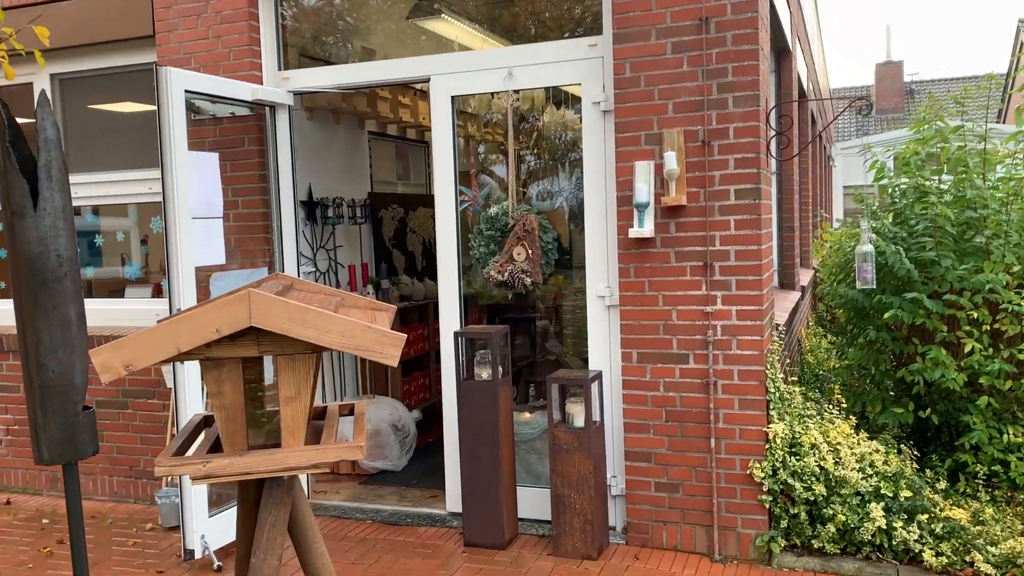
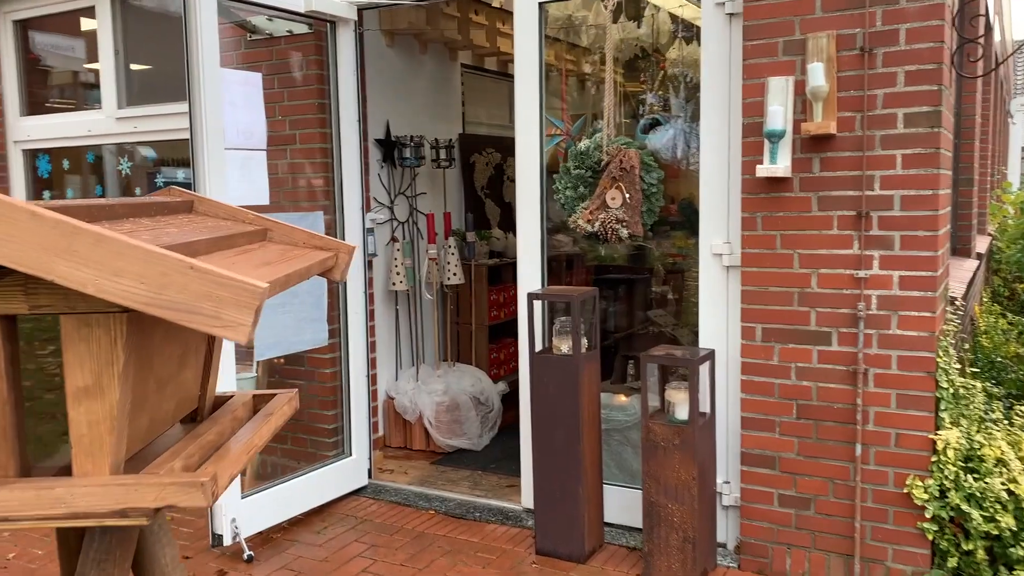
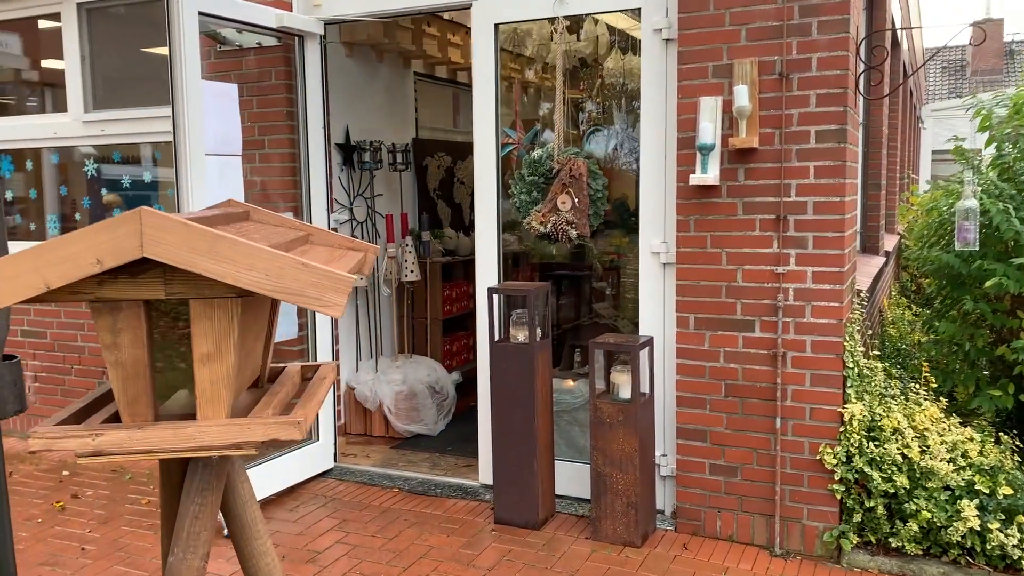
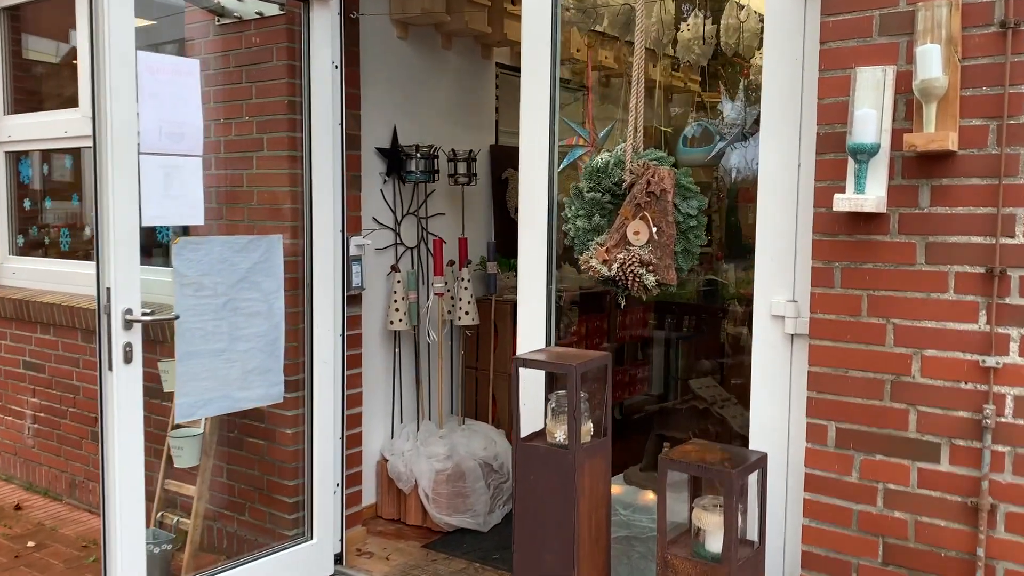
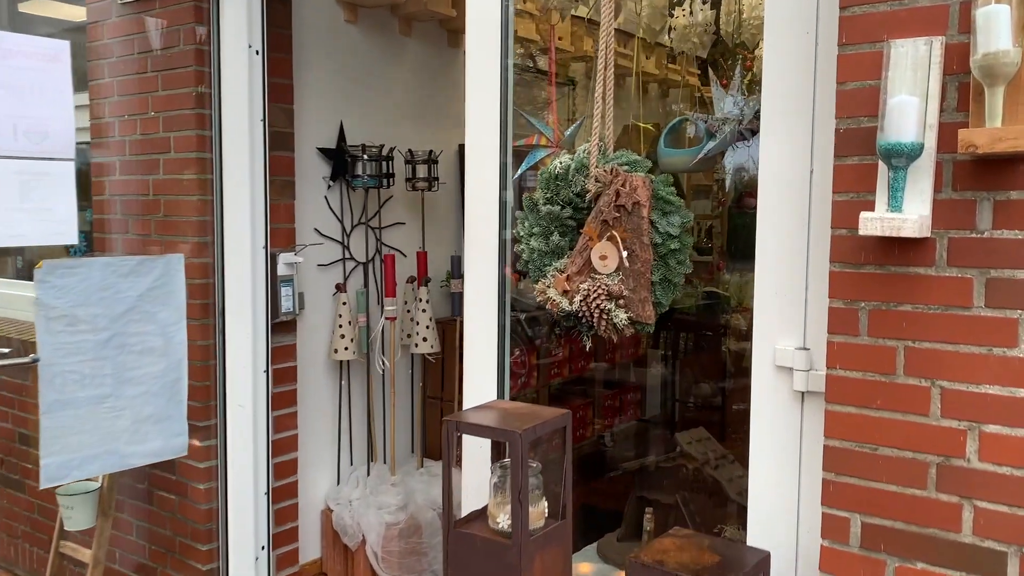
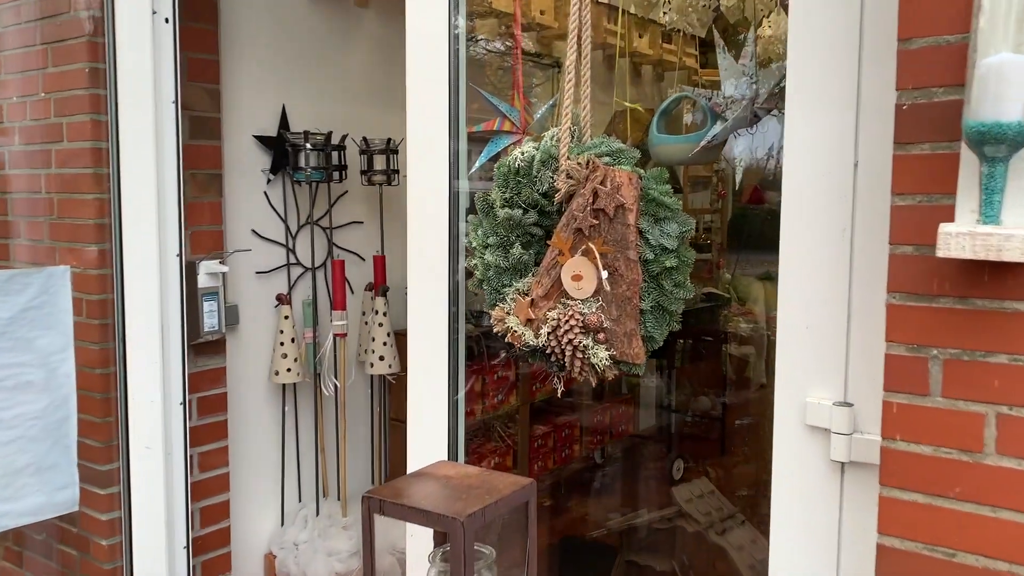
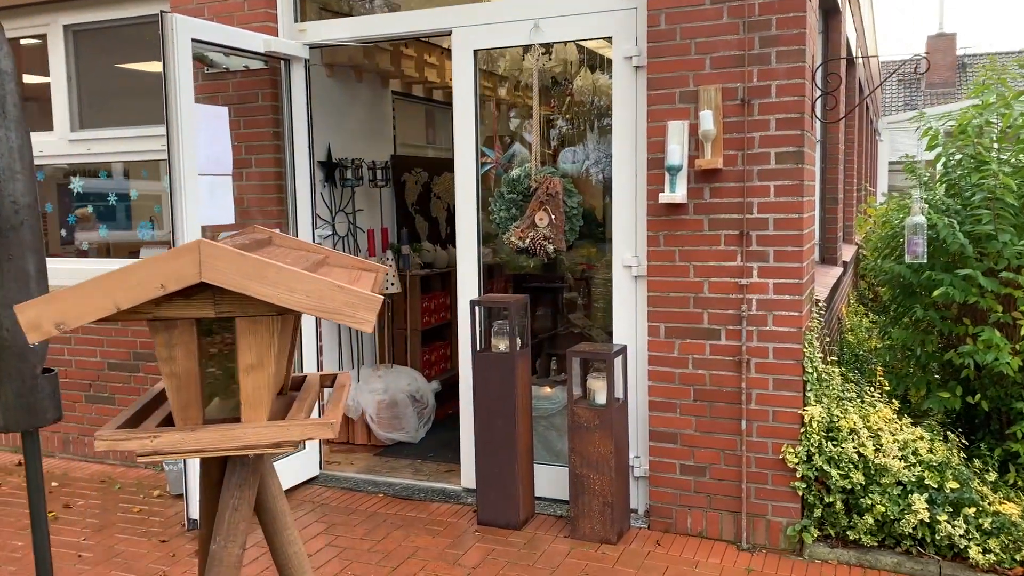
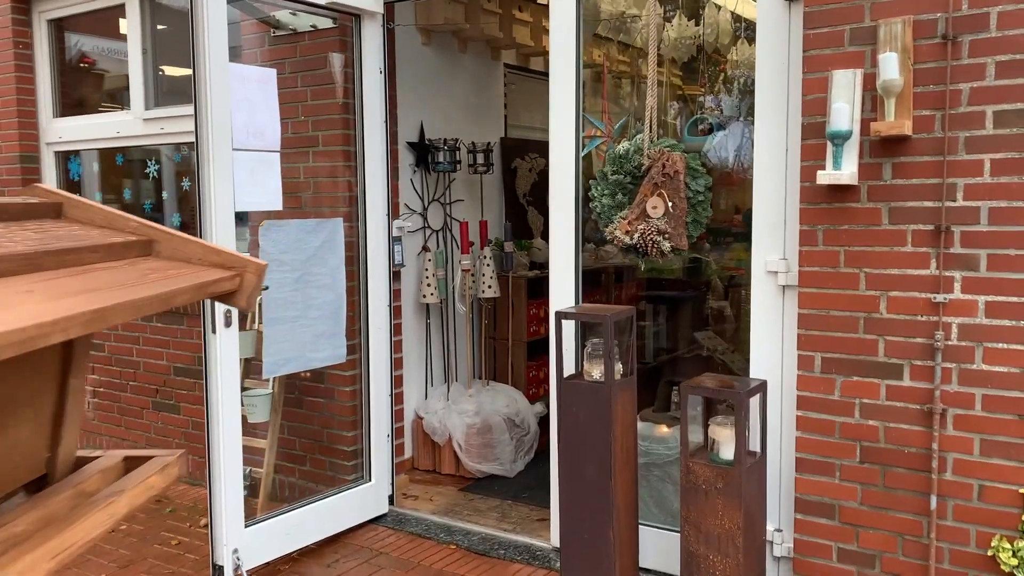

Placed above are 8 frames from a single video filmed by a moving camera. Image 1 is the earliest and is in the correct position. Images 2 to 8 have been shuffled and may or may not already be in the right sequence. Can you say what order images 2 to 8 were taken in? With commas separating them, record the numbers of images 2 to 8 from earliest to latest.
7, 3, 2, 8, 4, 5, 6
